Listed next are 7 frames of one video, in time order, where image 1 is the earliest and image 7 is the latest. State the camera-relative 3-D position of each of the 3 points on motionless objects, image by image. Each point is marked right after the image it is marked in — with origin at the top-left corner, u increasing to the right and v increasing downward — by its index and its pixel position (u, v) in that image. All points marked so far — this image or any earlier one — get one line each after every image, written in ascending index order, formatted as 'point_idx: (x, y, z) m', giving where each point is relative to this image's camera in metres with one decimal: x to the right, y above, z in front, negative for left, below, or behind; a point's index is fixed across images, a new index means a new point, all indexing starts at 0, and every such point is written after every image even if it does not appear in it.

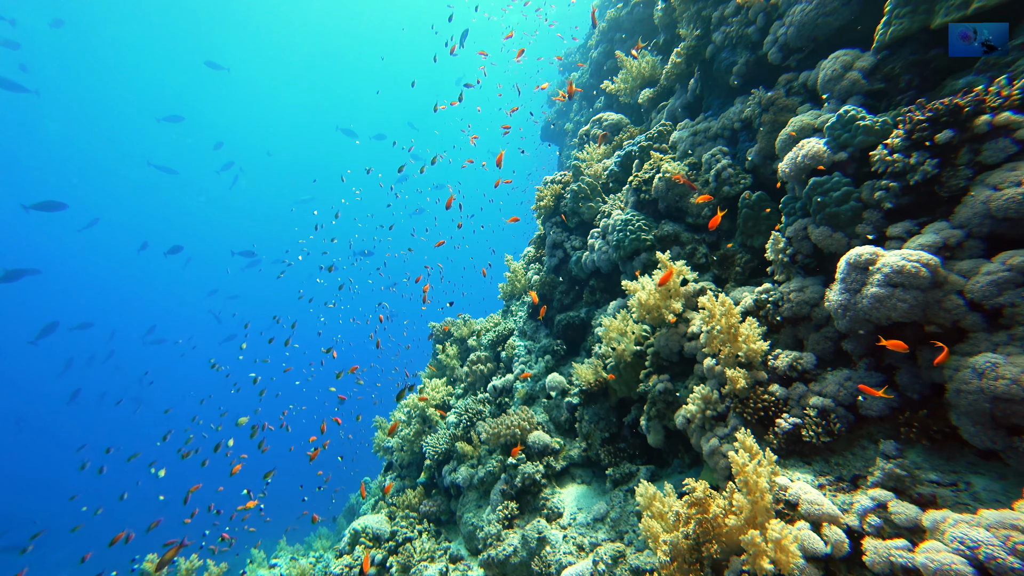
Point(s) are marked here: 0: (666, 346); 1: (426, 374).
0: (+1.6, -0.6, +5.2) m
1: (-2.2, -2.2, +12.6) m
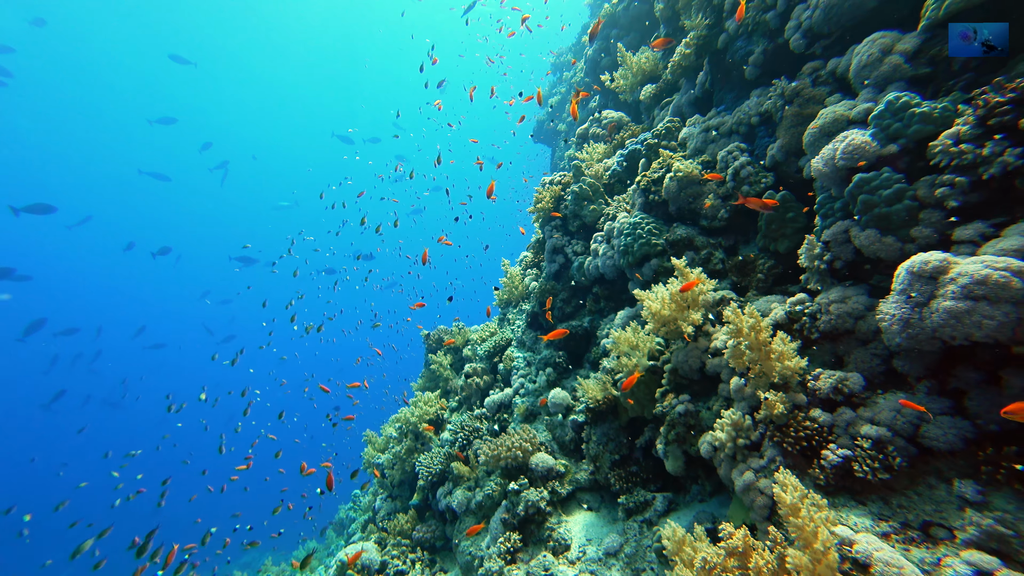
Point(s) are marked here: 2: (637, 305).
0: (+1.6, -0.7, +4.7) m
1: (-2.3, -2.4, +12.0) m
2: (+1.6, -0.2, +6.3) m
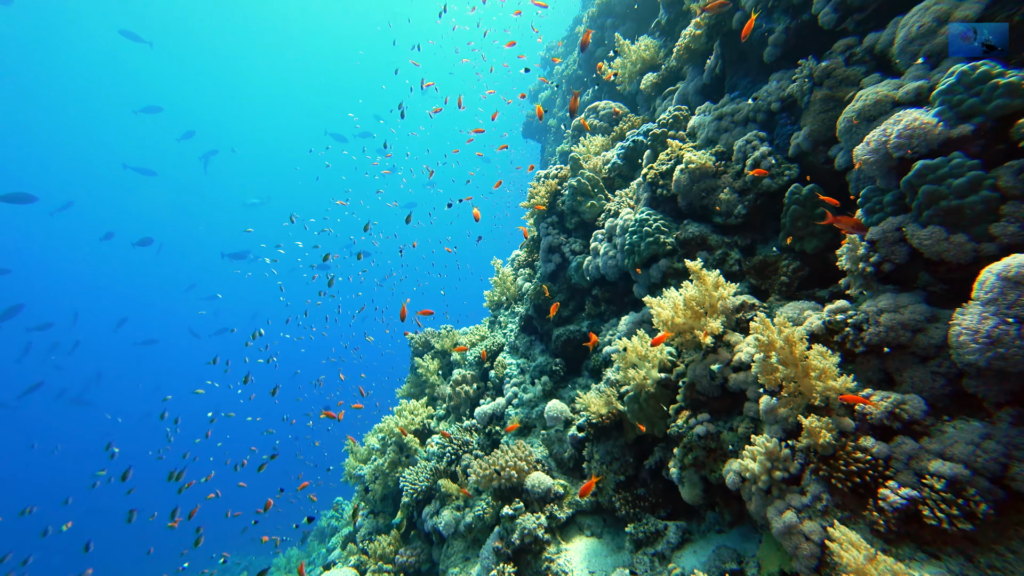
0: (+1.6, -0.8, +4.2) m
1: (-2.5, -2.4, +11.3) m
2: (+1.5, -0.3, +5.7) m
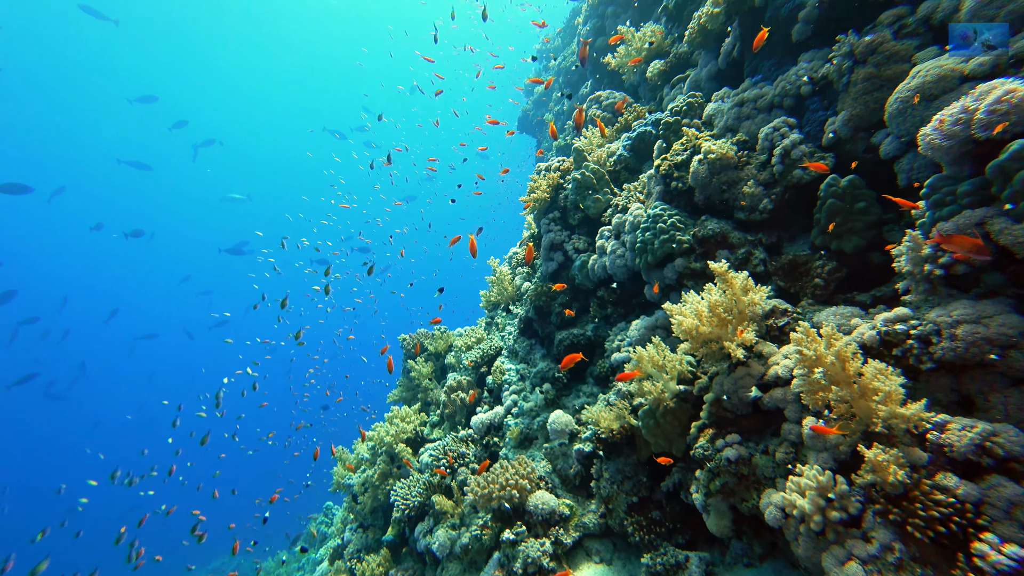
0: (+1.6, -0.8, +3.7) m
1: (-2.6, -2.4, +10.8) m
2: (+1.5, -0.3, +5.3) m
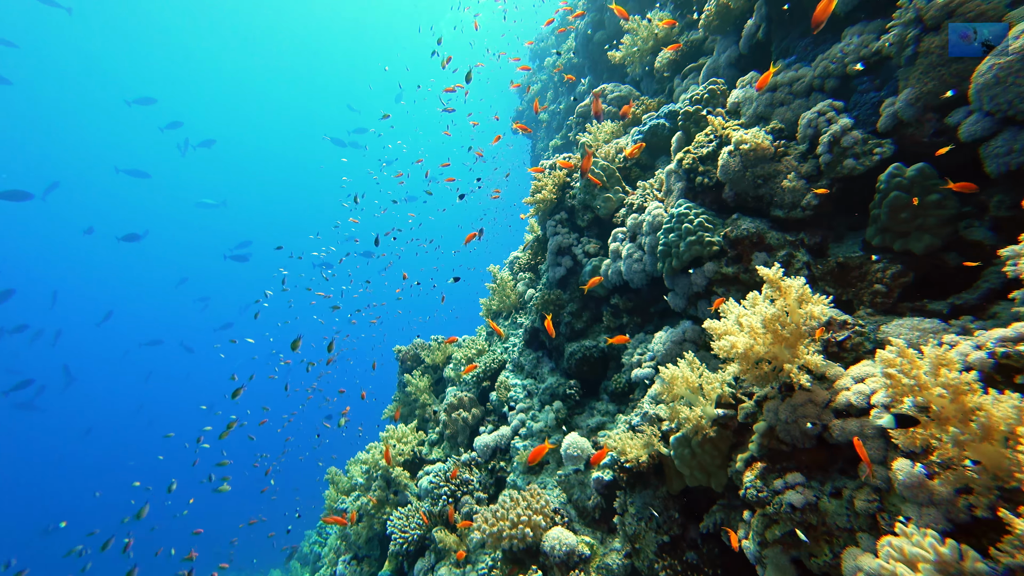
0: (+1.7, -0.9, +3.1) m
1: (-2.5, -2.5, +10.2) m
2: (+1.6, -0.4, +4.7) m
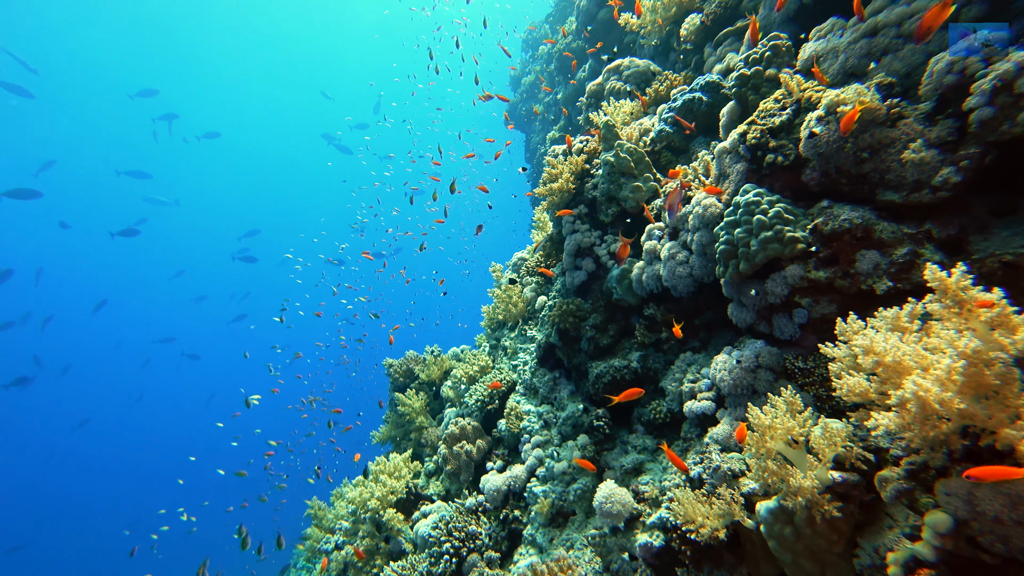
0: (+1.9, -0.9, +2.0) m
1: (-2.4, -2.7, +9.0) m
2: (+1.8, -0.4, +3.6) m
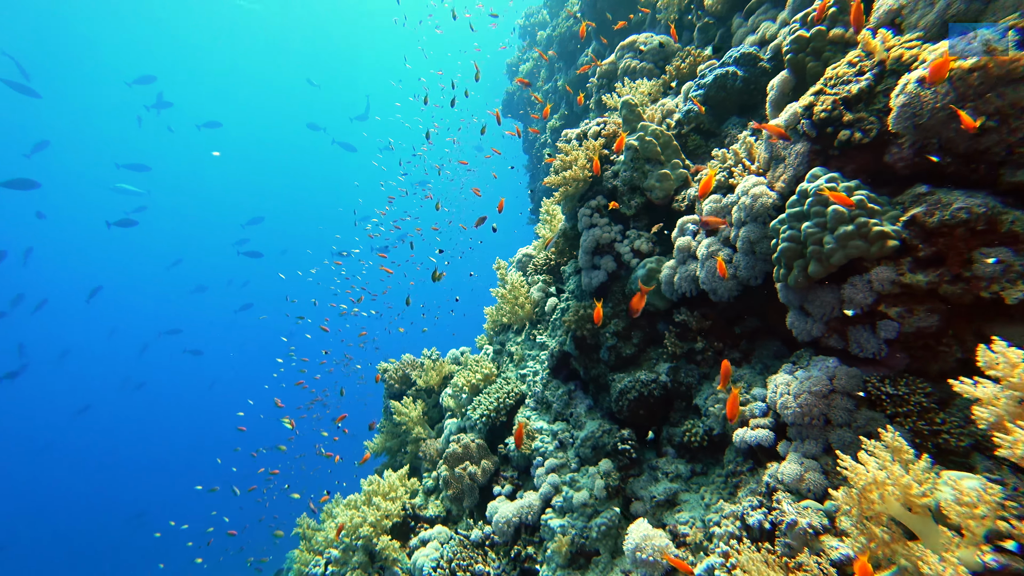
0: (+2.1, -1.0, +1.4) m
1: (-2.3, -2.7, +8.4) m
2: (+1.9, -0.5, +2.9) m
